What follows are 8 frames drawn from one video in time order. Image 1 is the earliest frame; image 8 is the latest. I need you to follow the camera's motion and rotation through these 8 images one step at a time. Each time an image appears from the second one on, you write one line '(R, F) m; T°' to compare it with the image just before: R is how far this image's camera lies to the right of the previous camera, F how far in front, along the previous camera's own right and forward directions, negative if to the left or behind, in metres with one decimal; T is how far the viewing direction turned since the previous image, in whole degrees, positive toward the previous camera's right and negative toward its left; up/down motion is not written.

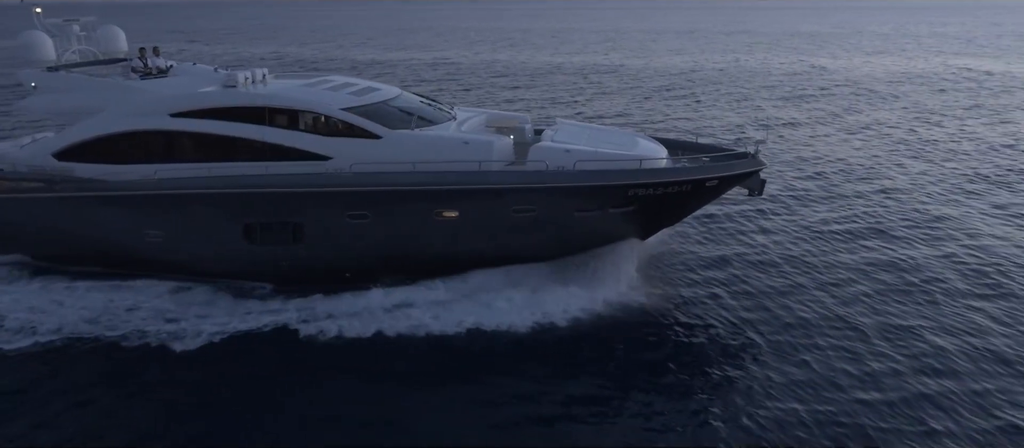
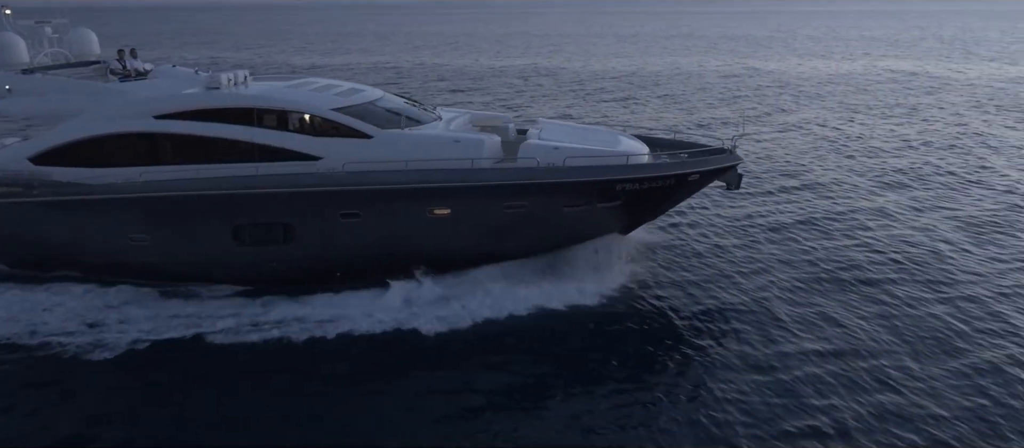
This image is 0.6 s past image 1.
(-0.4, -0.1) m; +4°
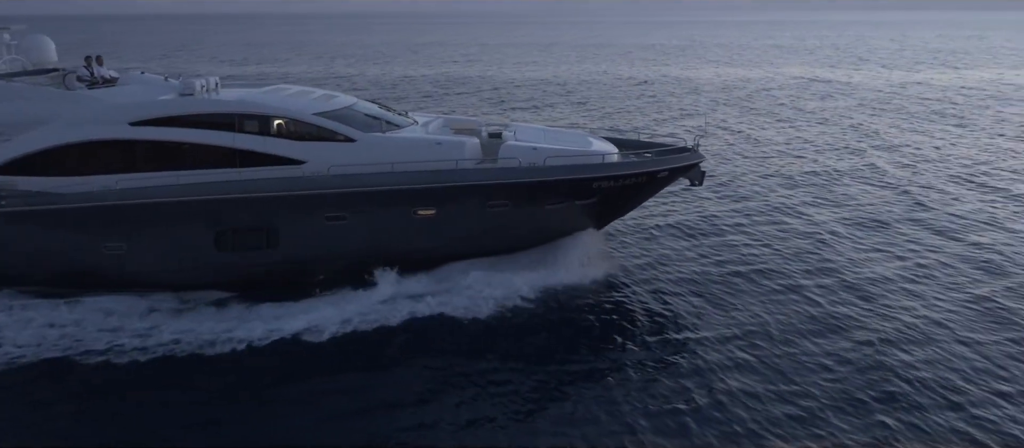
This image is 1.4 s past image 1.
(-0.6, -0.2) m; +6°
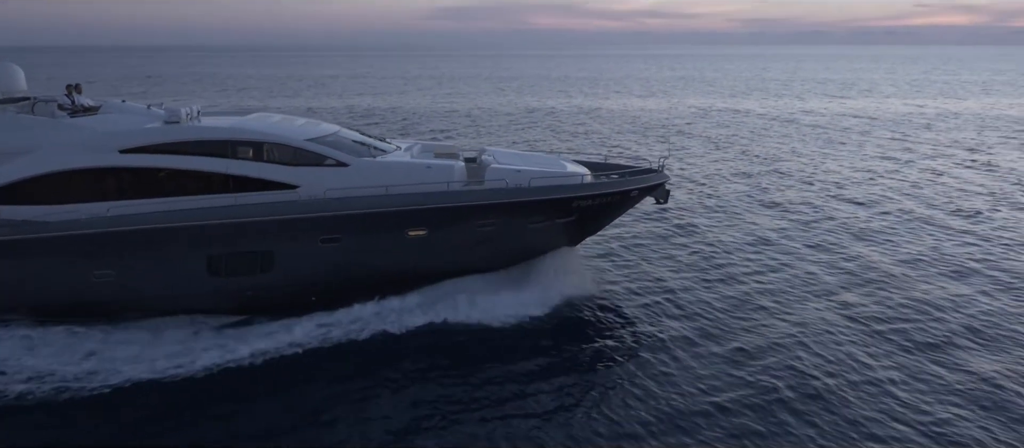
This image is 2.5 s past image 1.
(-0.8, -0.4) m; +6°
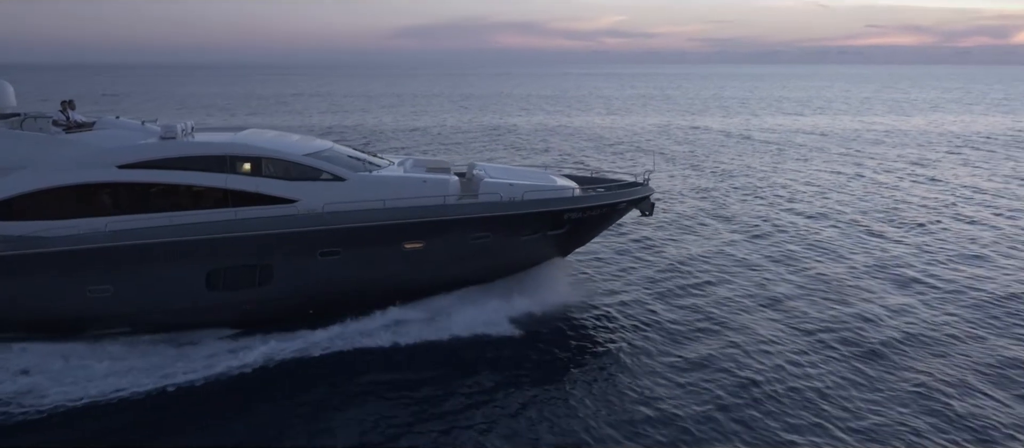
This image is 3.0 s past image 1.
(+2.1, +1.1) m; -16°
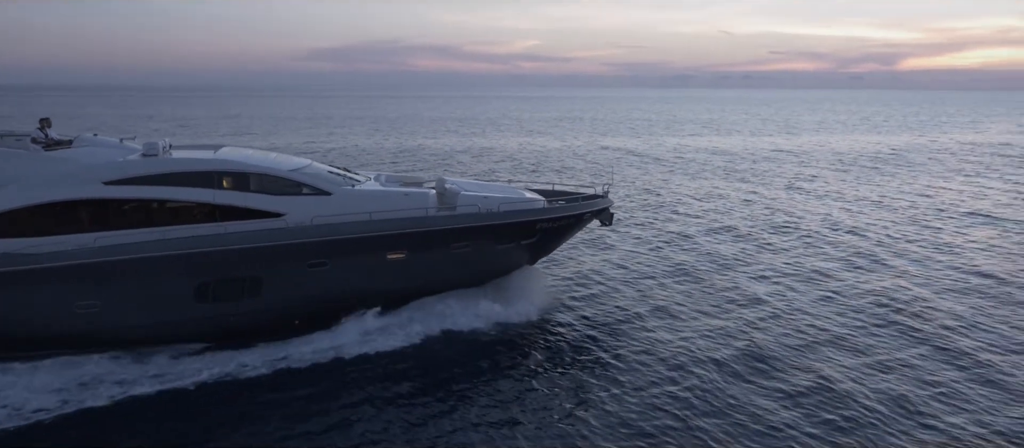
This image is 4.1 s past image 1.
(-0.7, -0.4) m; +7°
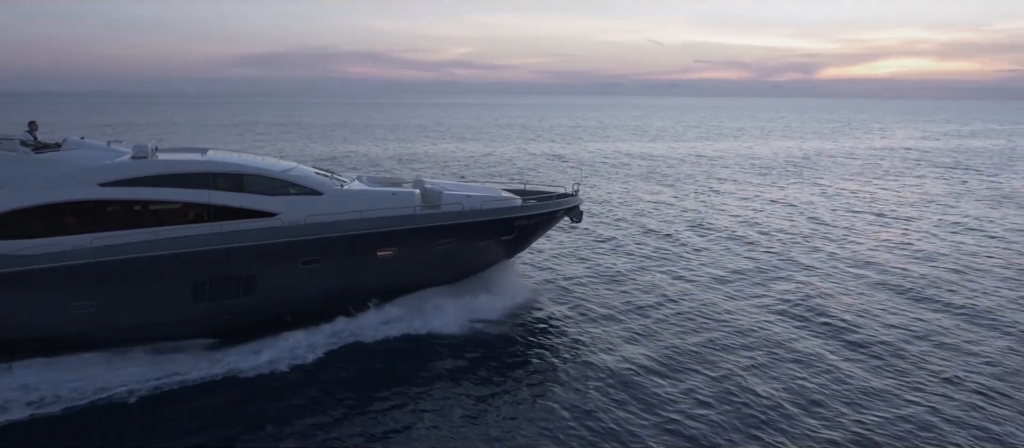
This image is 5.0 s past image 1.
(-0.6, -0.4) m; +5°
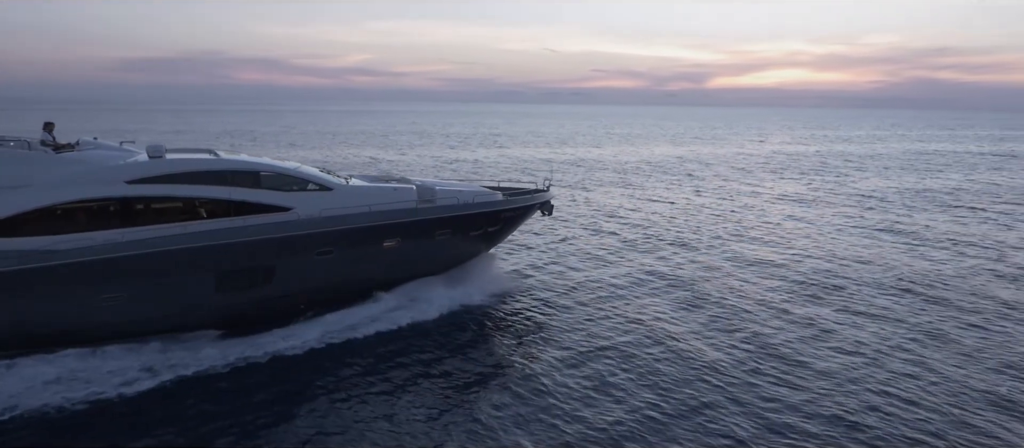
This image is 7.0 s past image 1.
(-1.2, -0.8) m; +8°
